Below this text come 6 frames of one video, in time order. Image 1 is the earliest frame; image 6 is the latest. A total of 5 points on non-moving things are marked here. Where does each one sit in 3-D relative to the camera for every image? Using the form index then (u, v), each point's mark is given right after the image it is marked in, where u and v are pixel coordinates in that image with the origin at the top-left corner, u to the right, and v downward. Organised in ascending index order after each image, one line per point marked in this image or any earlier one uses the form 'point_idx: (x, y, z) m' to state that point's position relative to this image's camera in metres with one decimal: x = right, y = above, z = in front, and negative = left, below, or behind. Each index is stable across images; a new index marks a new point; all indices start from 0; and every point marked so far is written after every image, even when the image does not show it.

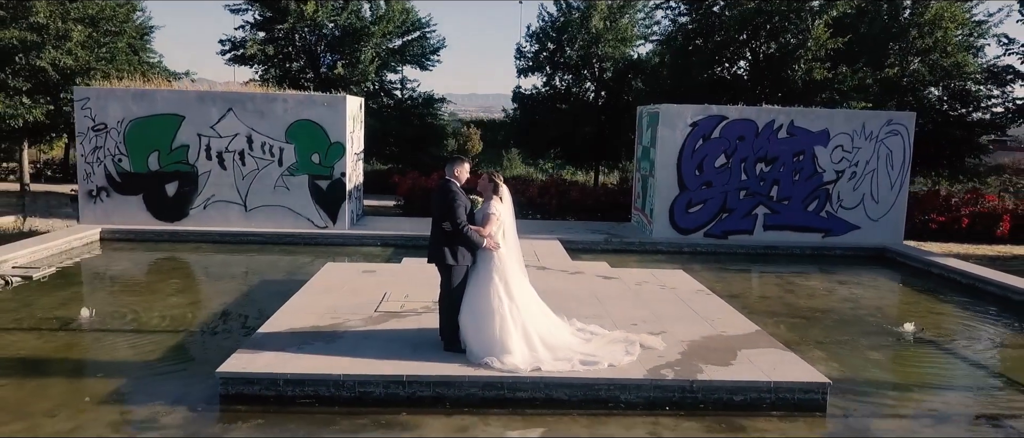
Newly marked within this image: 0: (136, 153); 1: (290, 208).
0: (-4.0, +0.7, +10.0) m
1: (-2.4, +0.1, +10.1) m
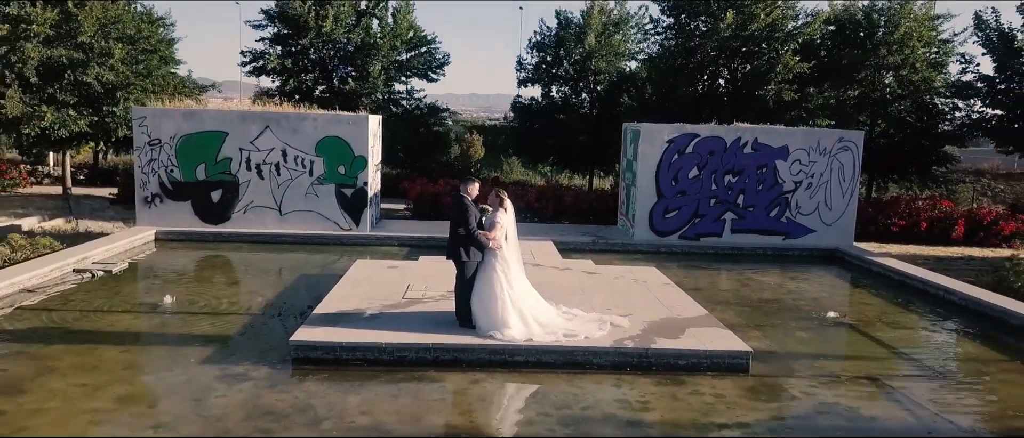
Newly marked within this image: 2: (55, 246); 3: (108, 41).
0: (-4.0, +0.7, +11.5) m
1: (-2.4, +0.1, +11.6) m
2: (-5.1, -0.3, +10.4) m
3: (-7.0, +3.1, +16.3) m
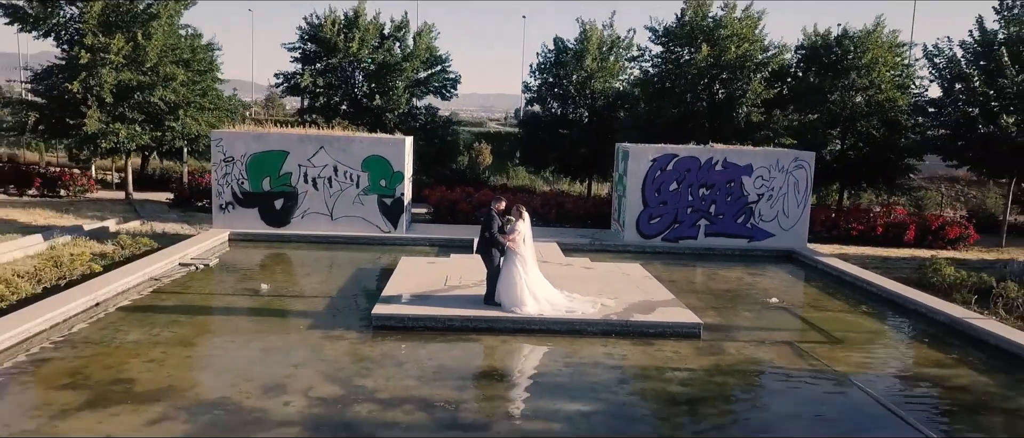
0: (-3.8, +0.6, +13.9) m
1: (-2.2, 0.0, +14.1) m
2: (-4.9, -0.4, +12.8) m
3: (-6.8, +3.0, +18.7) m
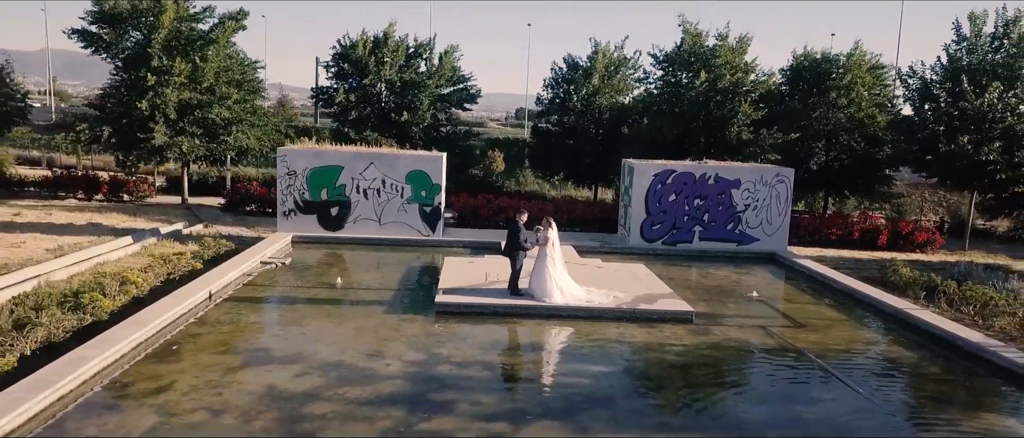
0: (-3.4, +0.5, +16.2) m
1: (-1.8, -0.1, +16.4) m
2: (-4.5, -0.4, +15.1) m
3: (-6.4, +3.0, +21.0) m
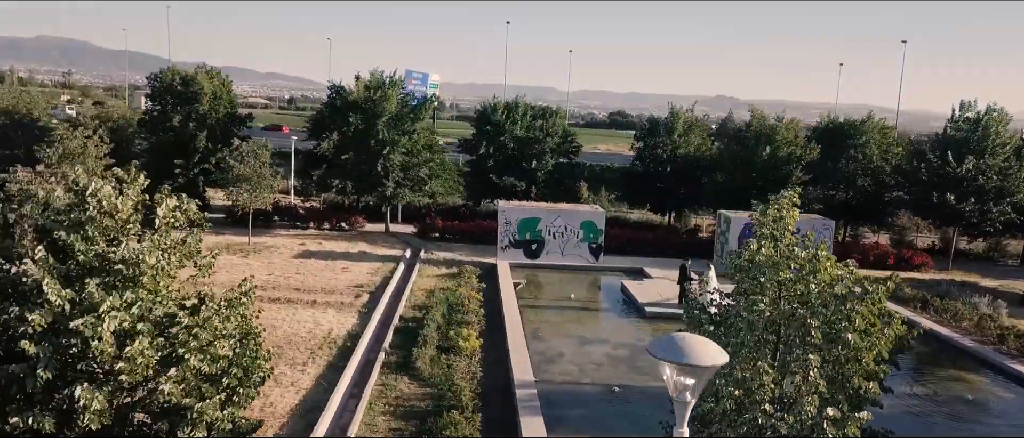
0: (+0.2, -0.3, +24.7) m
1: (+1.8, -1.0, +24.9) m
2: (-0.9, -1.3, +23.7) m
3: (-2.8, +2.2, +29.5) m
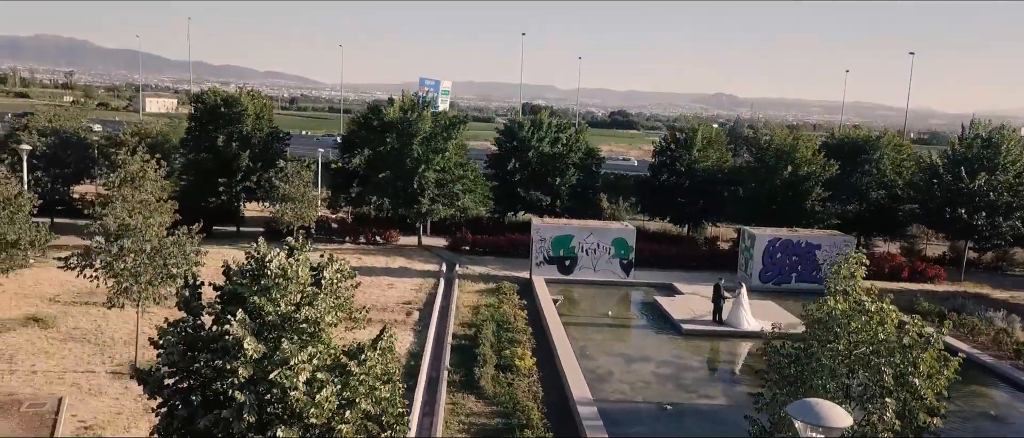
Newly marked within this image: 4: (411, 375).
0: (+1.2, -0.8, +25.9) m
1: (+2.8, -1.4, +26.1) m
2: (+0.1, -1.8, +24.9) m
3: (-1.8, +1.7, +30.7) m
4: (-1.8, -2.8, +16.8) m
